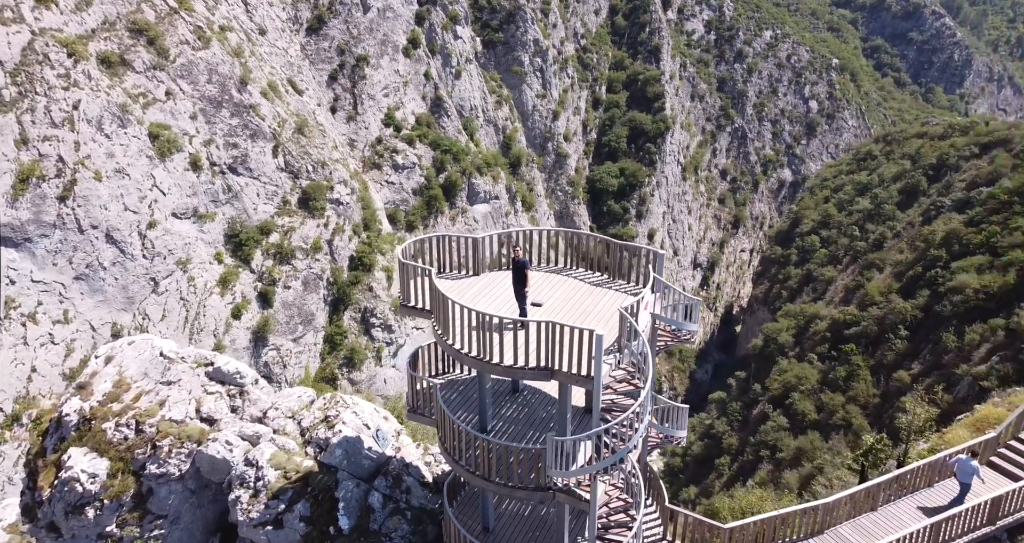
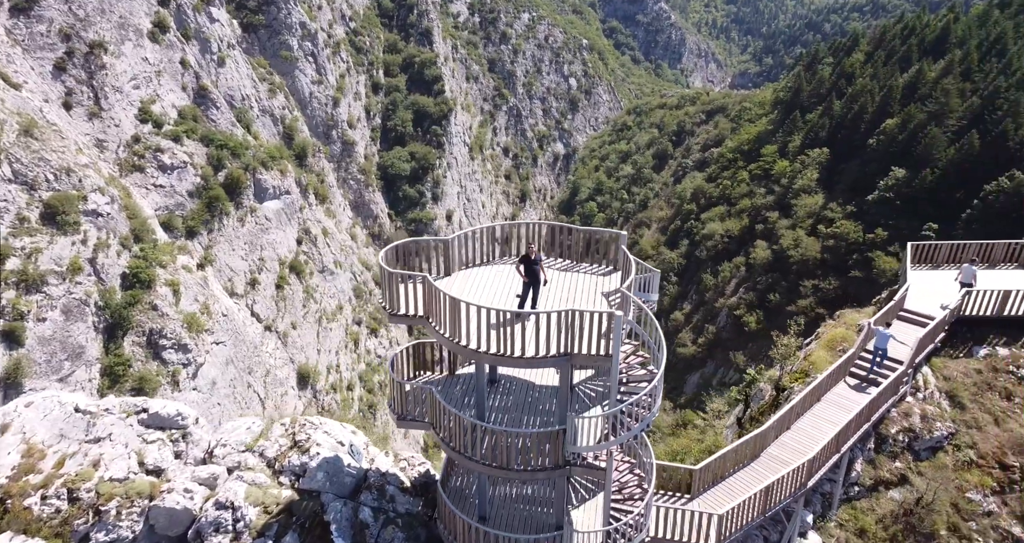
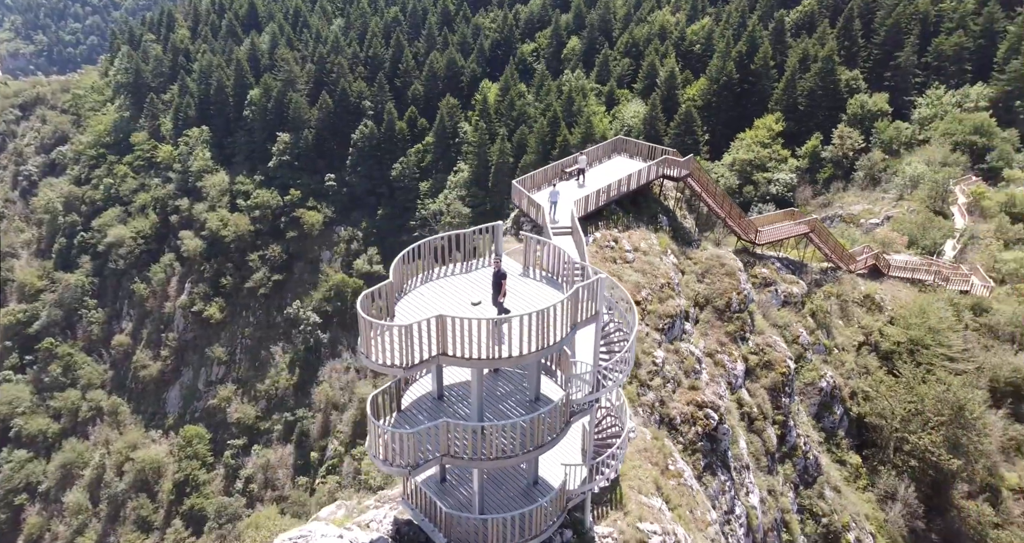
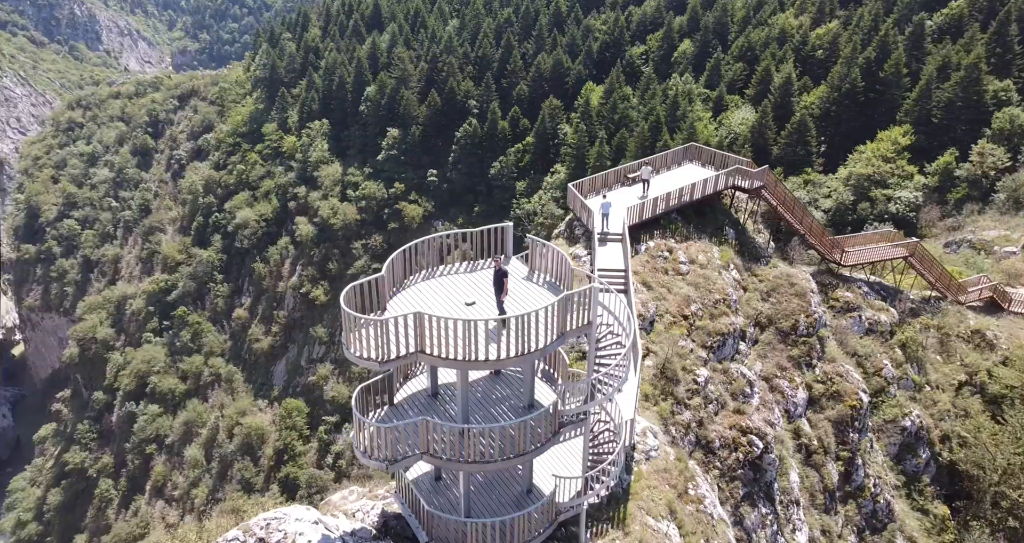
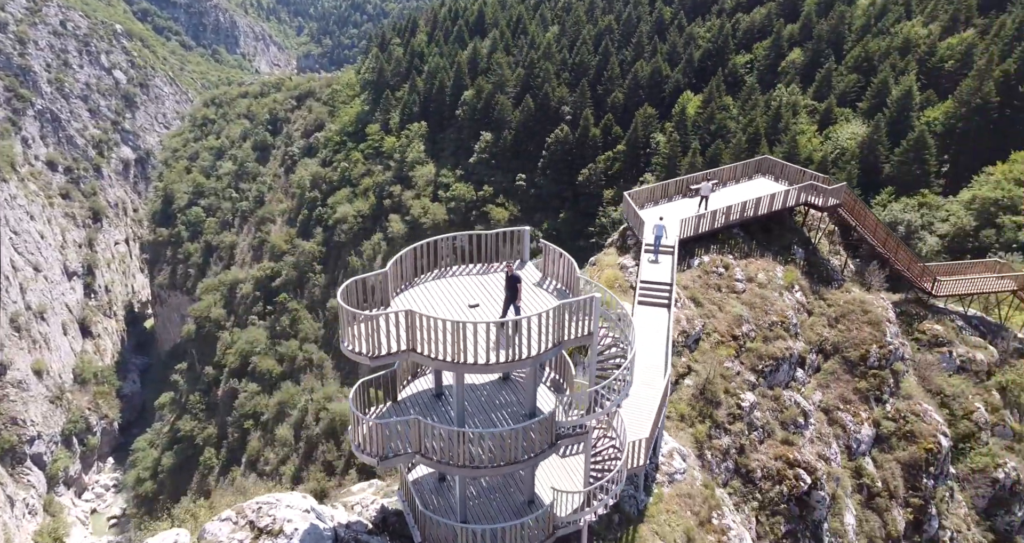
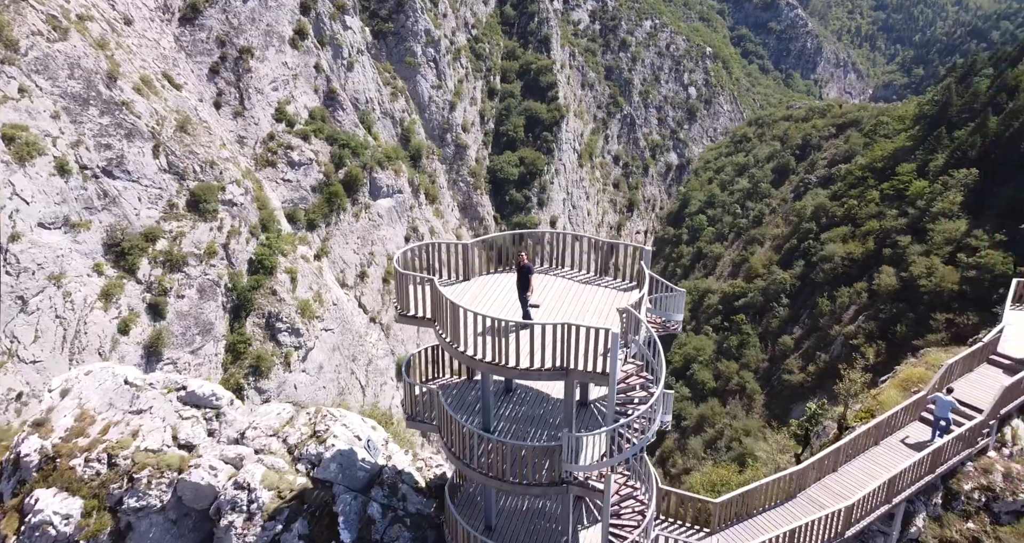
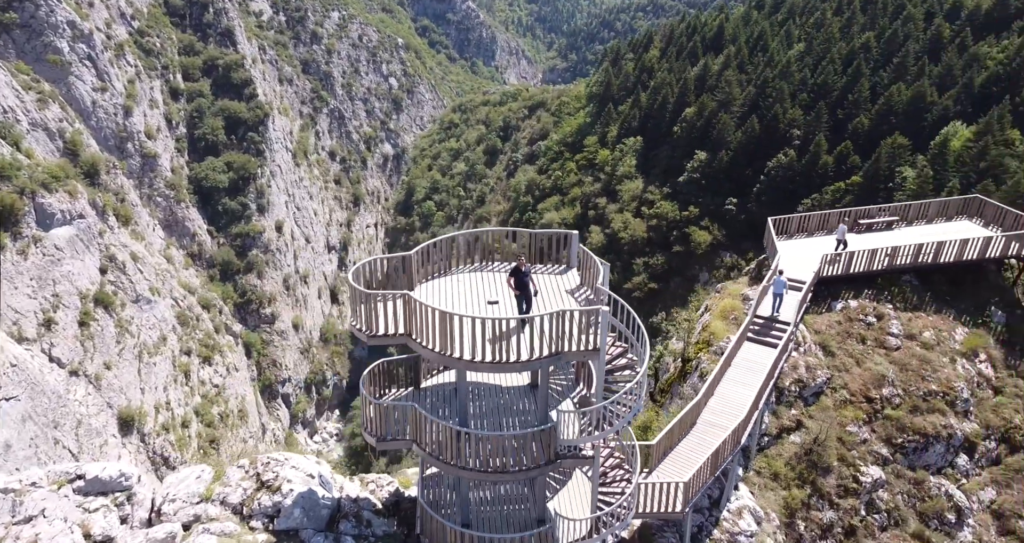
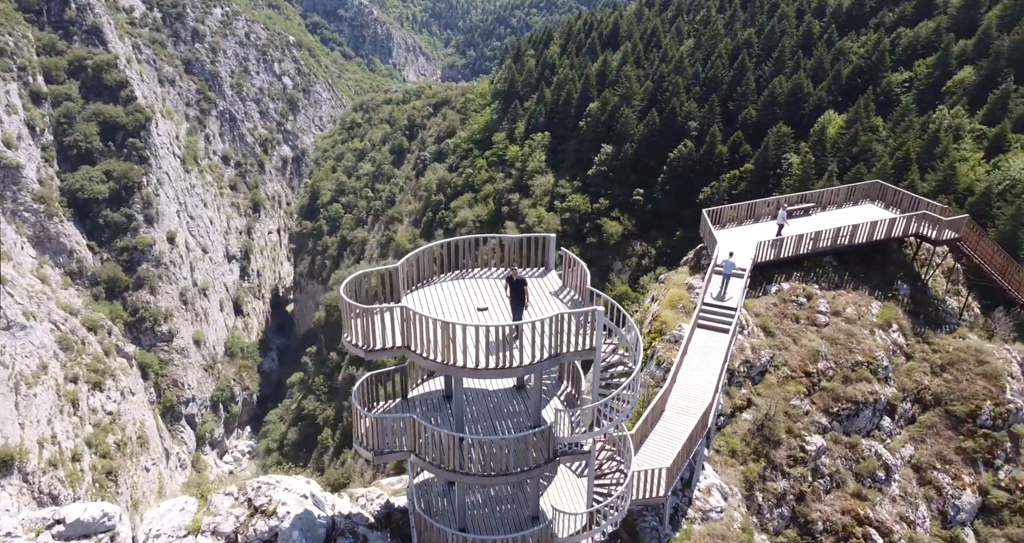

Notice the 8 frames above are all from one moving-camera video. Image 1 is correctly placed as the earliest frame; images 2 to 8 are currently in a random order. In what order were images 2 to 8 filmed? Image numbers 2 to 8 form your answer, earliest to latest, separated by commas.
6, 2, 7, 8, 5, 4, 3
